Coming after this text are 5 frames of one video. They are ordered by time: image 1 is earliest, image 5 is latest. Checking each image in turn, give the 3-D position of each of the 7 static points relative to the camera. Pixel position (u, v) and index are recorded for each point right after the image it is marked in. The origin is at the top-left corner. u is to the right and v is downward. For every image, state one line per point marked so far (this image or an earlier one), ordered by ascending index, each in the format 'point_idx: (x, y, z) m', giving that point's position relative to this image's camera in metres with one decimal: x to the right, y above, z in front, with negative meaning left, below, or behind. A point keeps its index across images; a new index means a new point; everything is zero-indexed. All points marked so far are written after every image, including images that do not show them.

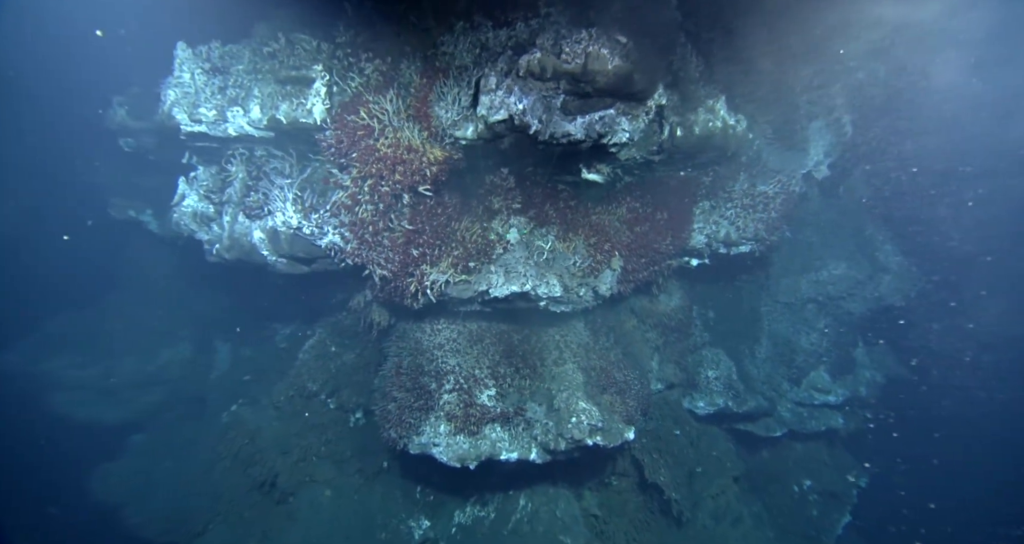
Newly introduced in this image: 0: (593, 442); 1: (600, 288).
0: (+1.1, -2.3, +6.9) m
1: (+1.2, -0.2, +7.2) m
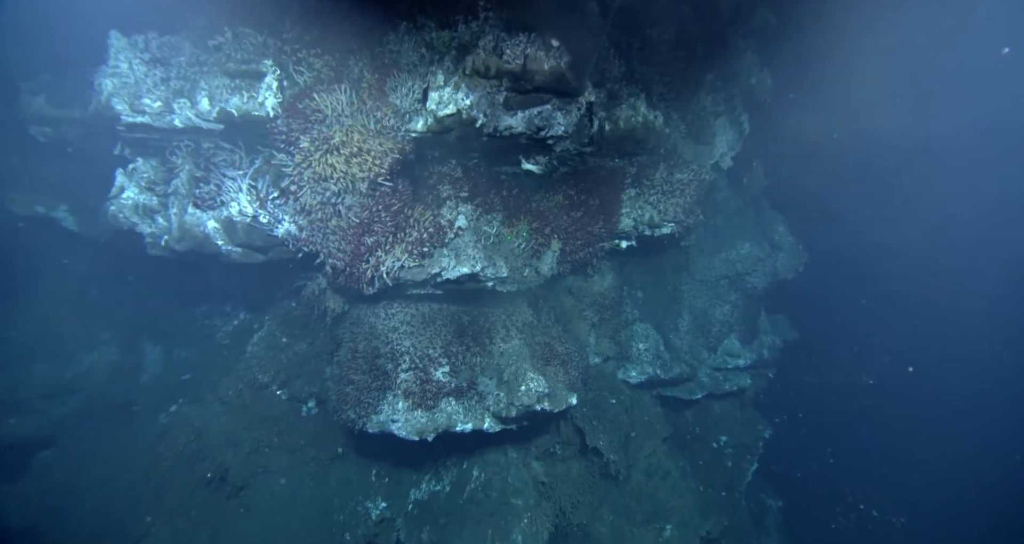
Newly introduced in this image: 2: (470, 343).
0: (+0.4, -2.0, +7.5) m
1: (+0.4, +0.1, +7.8) m
2: (-0.7, -1.1, +7.6) m
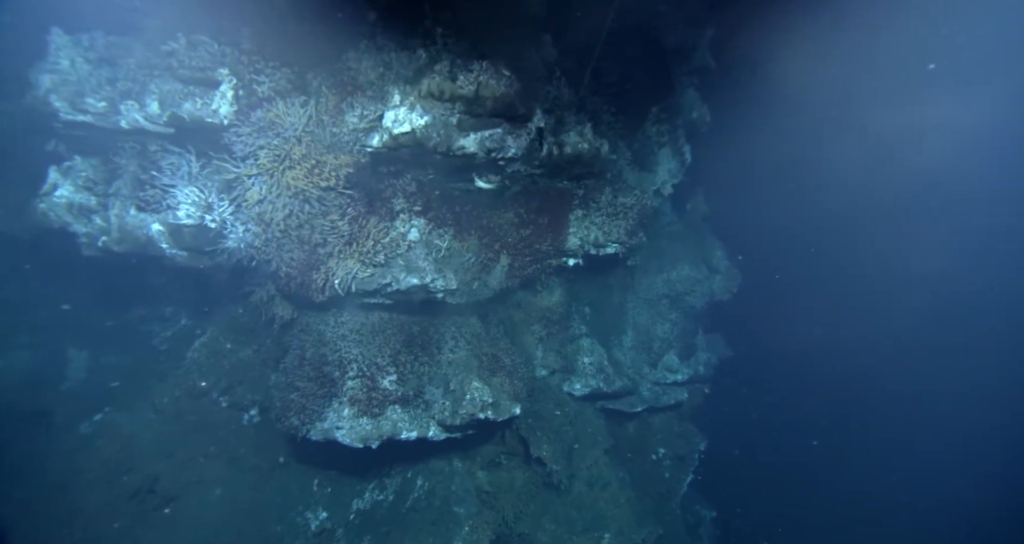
0: (-0.5, -2.2, +7.8) m
1: (-0.4, -0.2, +8.1) m
2: (-1.5, -1.3, +7.8) m
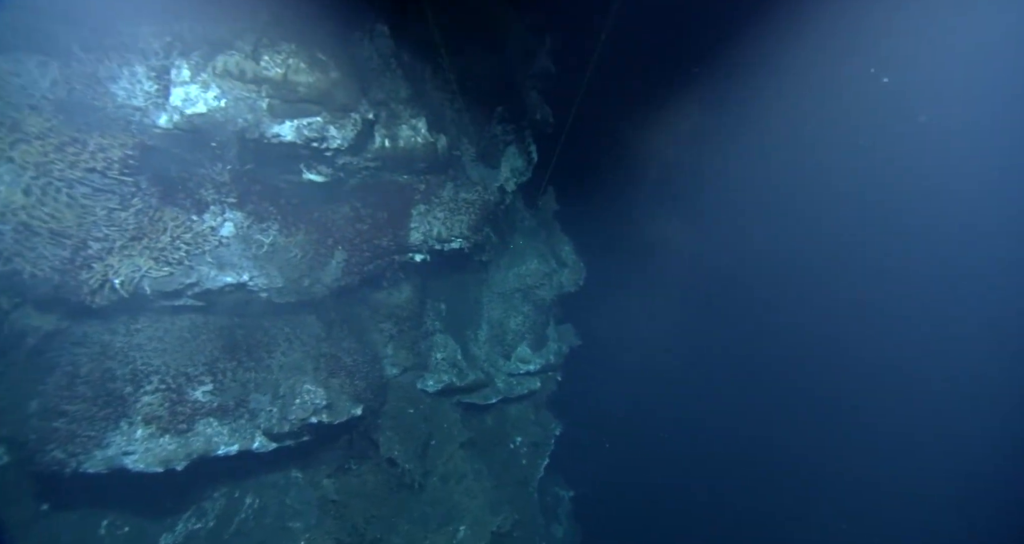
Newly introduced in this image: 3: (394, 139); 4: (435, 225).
0: (-2.8, -2.2, +7.4) m
1: (-2.9, -0.1, +7.7) m
2: (-3.9, -1.2, +7.2) m
3: (-1.7, +1.9, +7.3) m
4: (-1.3, +0.8, +8.7) m
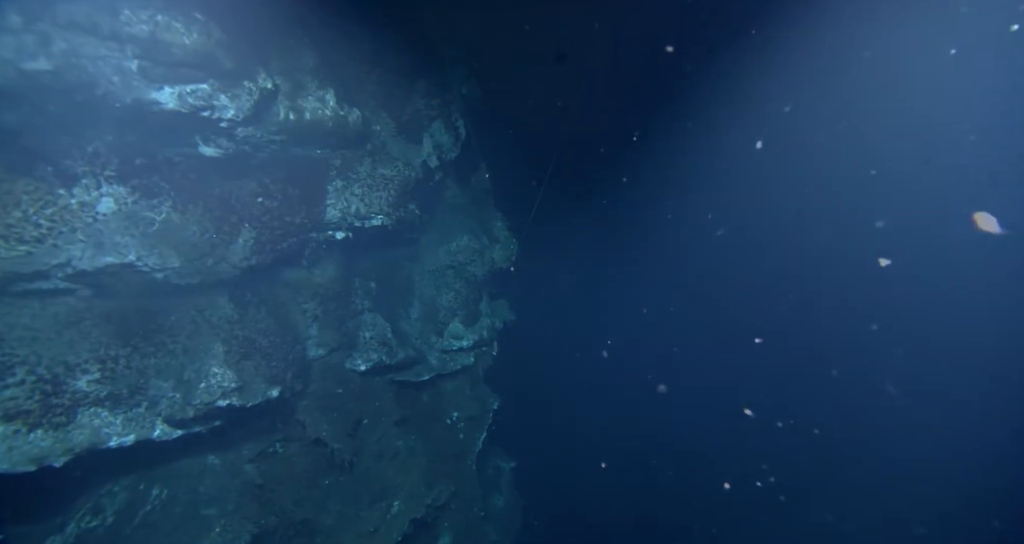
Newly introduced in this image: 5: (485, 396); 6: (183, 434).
0: (-4.0, -1.9, +7.1) m
1: (-4.1, +0.2, +7.3) m
2: (-5.0, -1.0, +6.8) m
3: (-2.9, +2.2, +6.9) m
4: (-2.6, +1.2, +8.4) m
5: (-0.8, -2.9, +11.7) m
6: (-4.6, -2.3, +7.1) m
